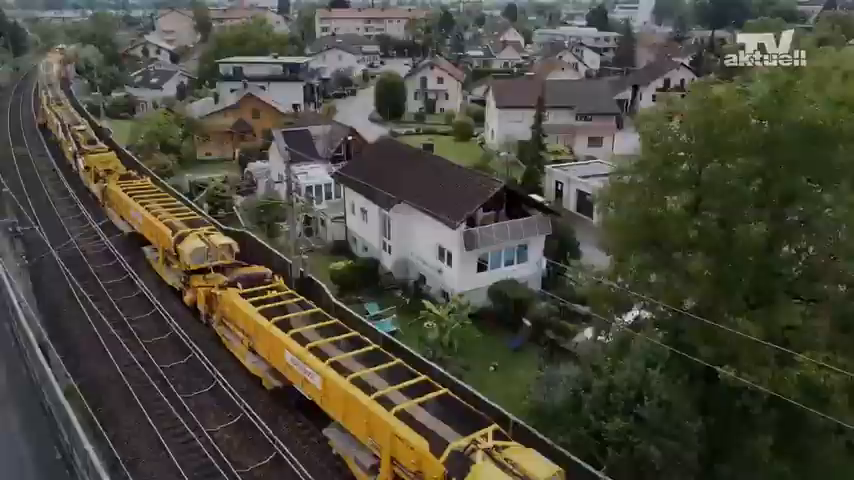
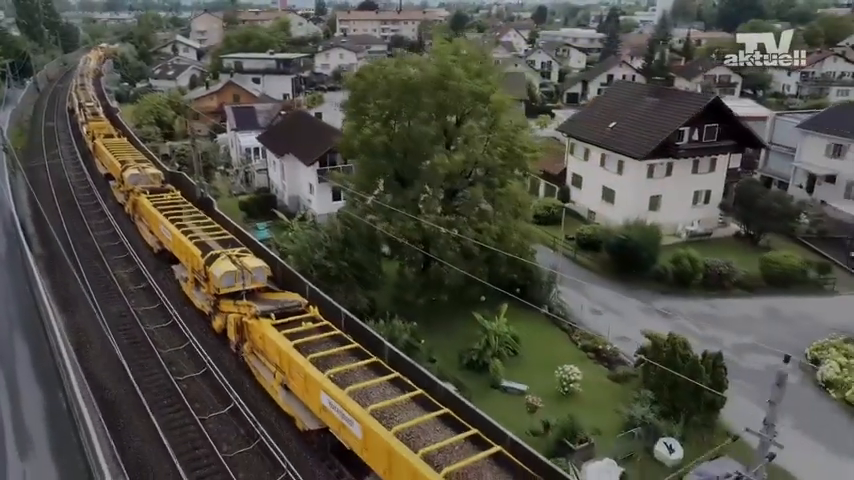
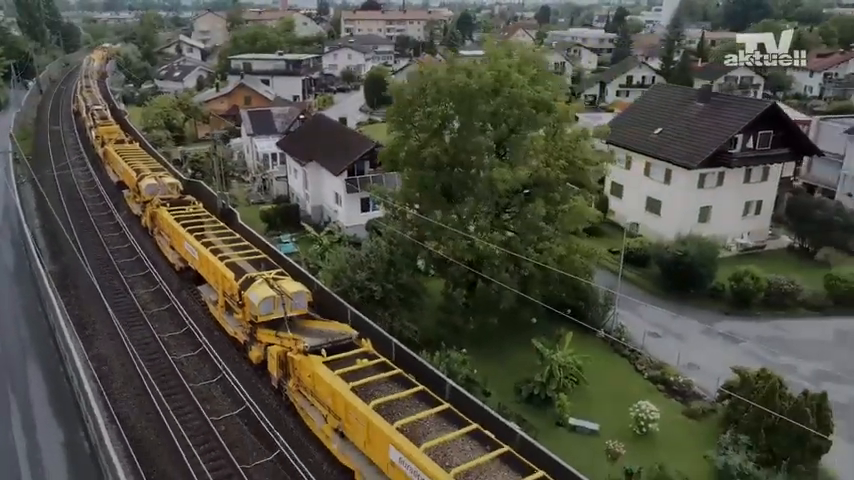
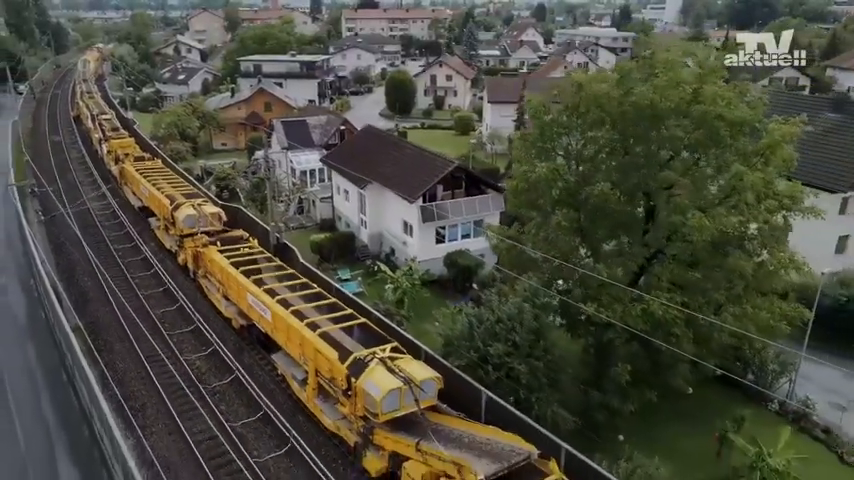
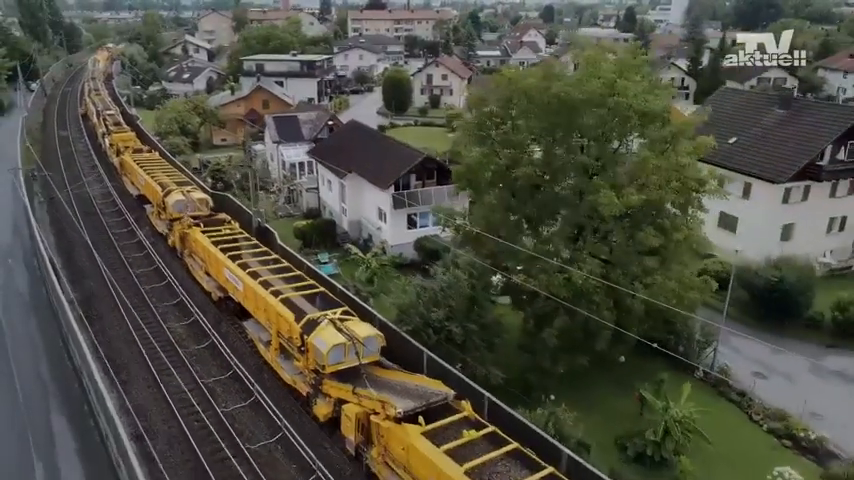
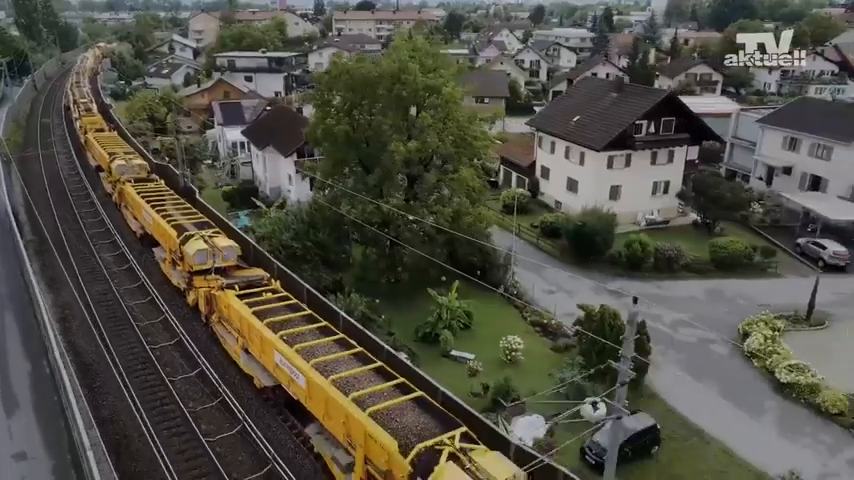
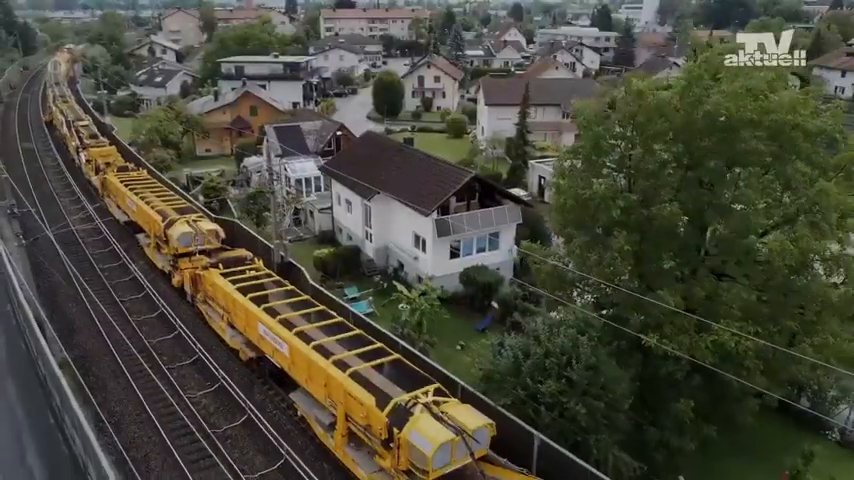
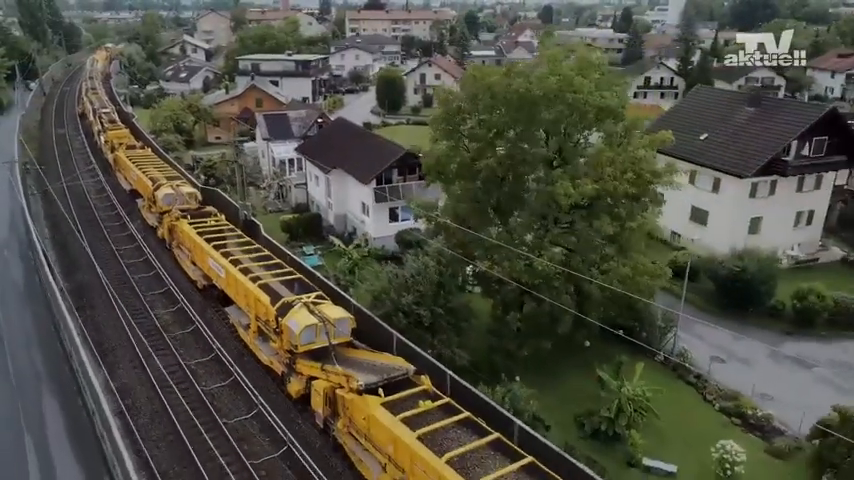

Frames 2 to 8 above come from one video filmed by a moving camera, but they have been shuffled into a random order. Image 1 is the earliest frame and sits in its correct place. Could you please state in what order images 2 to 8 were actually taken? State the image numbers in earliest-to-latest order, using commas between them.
7, 4, 5, 8, 3, 2, 6
